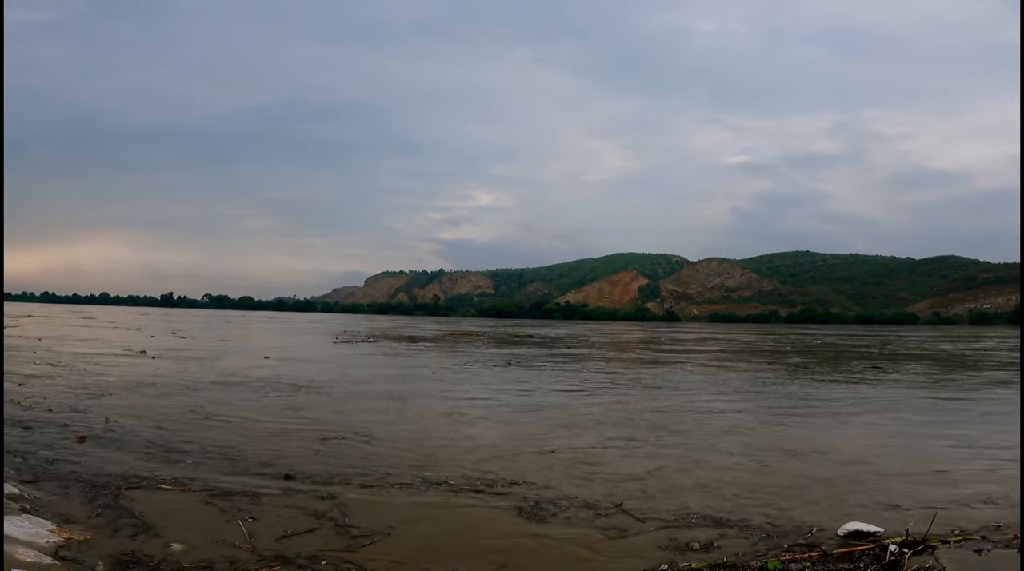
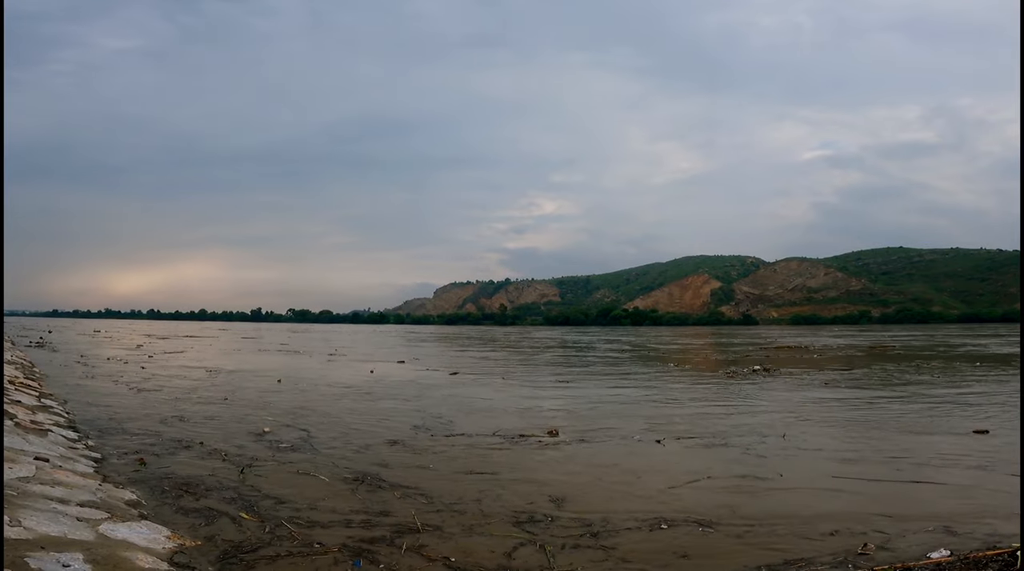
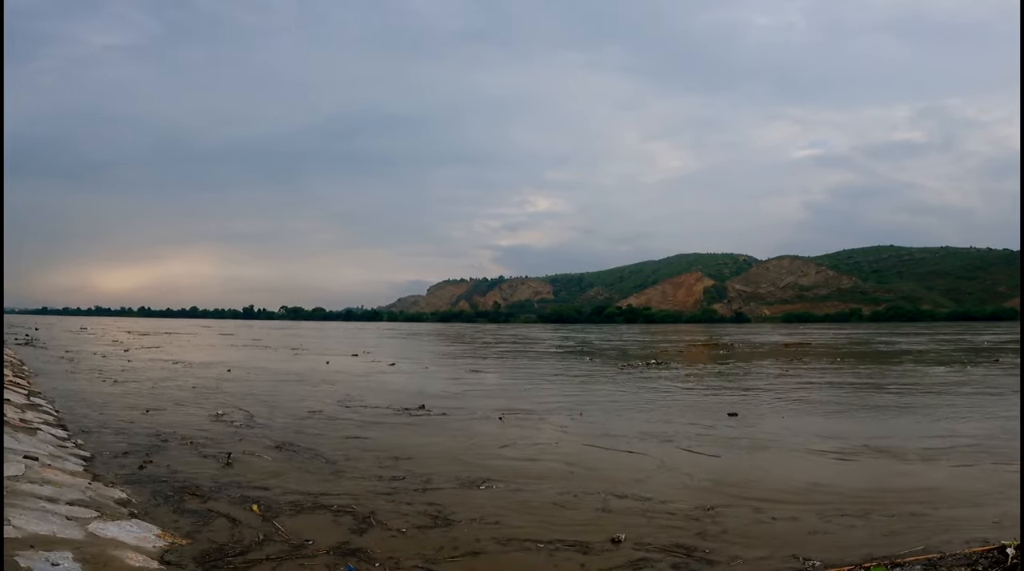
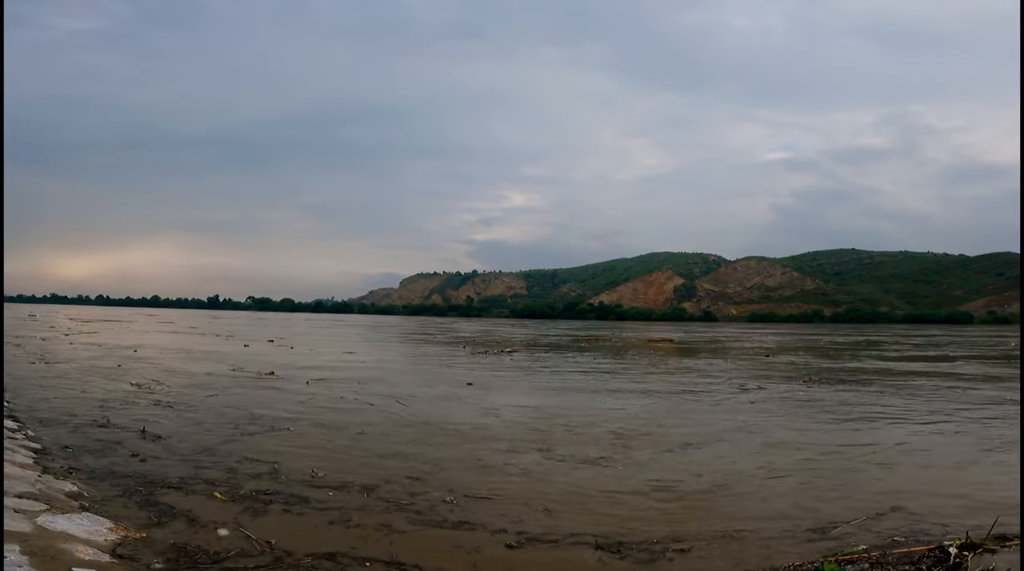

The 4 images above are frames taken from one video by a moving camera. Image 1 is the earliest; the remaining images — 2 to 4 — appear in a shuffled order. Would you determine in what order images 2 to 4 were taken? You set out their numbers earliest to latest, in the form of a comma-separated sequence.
4, 3, 2
